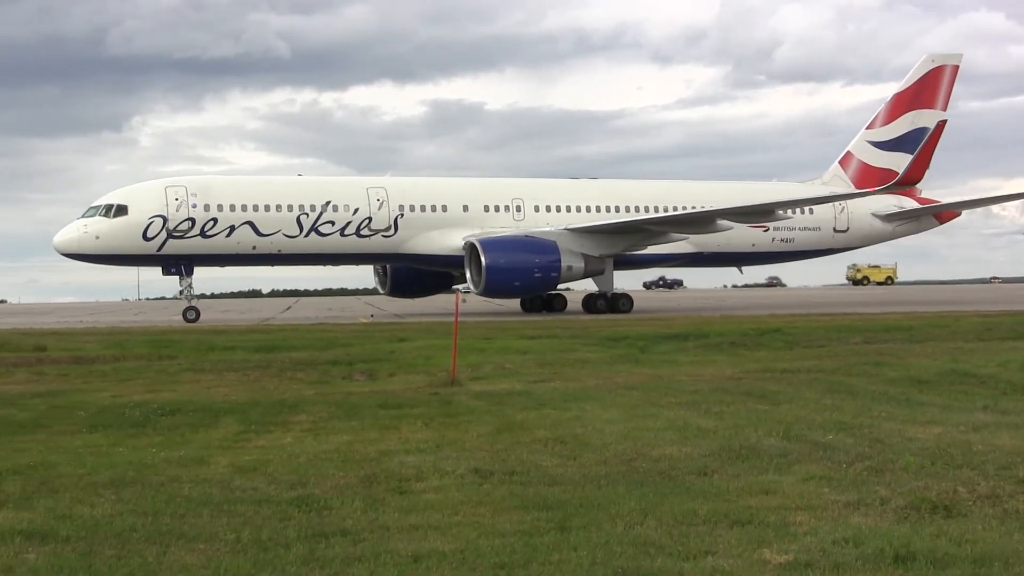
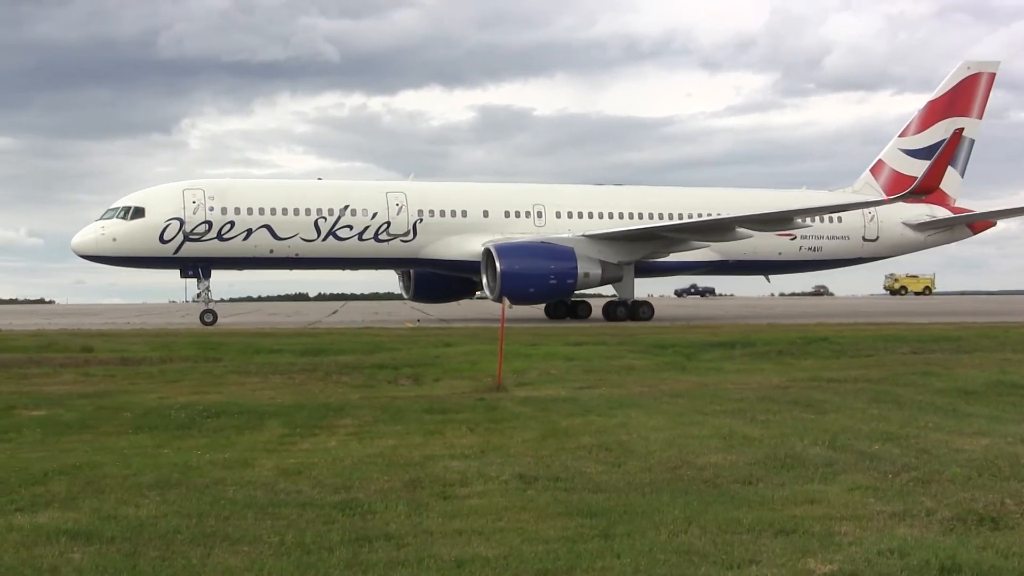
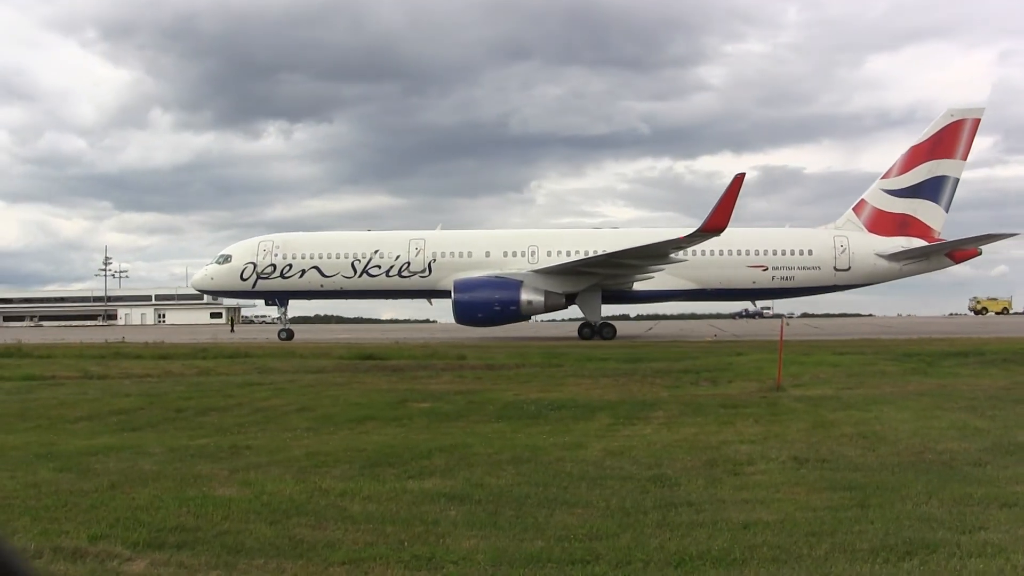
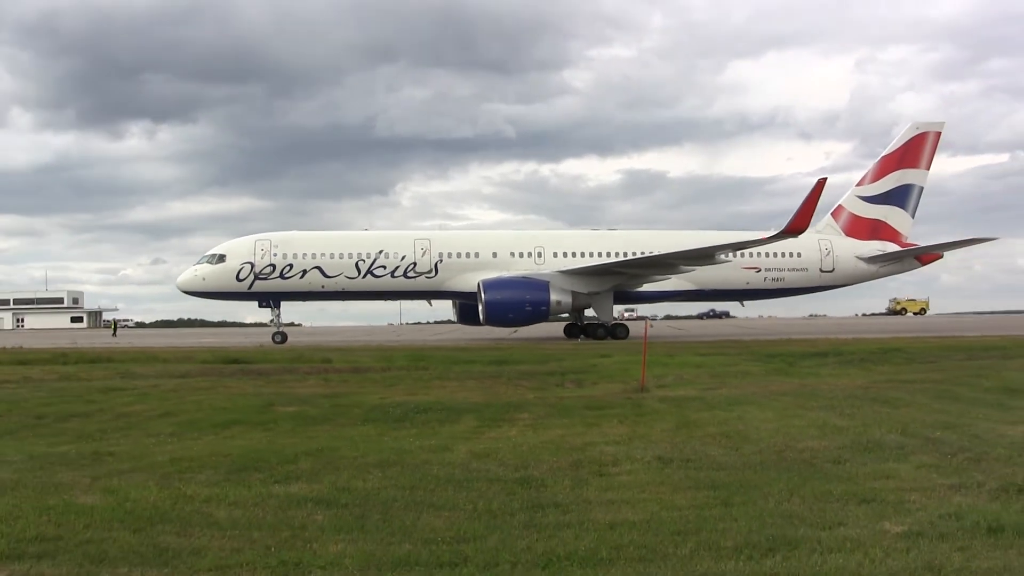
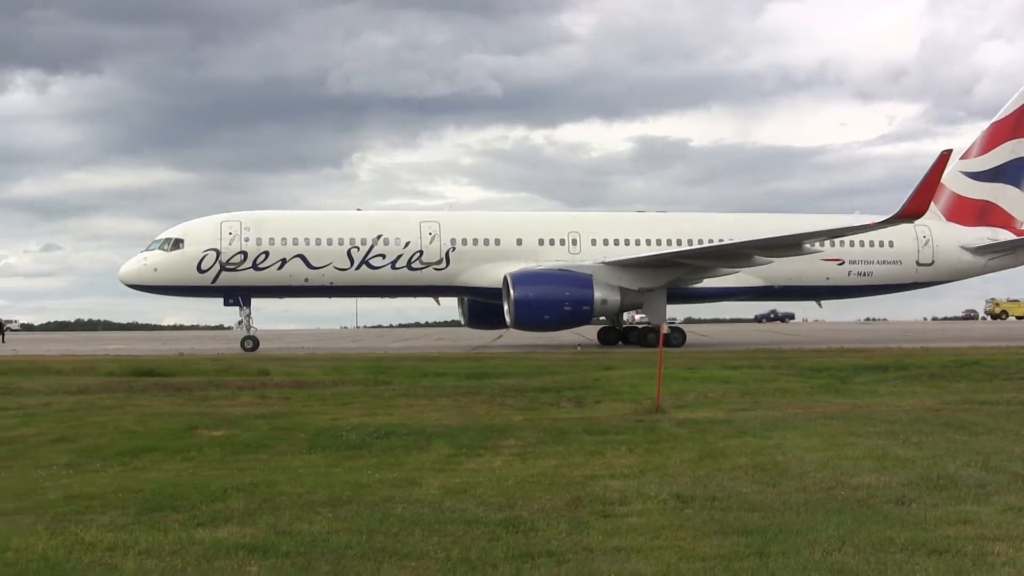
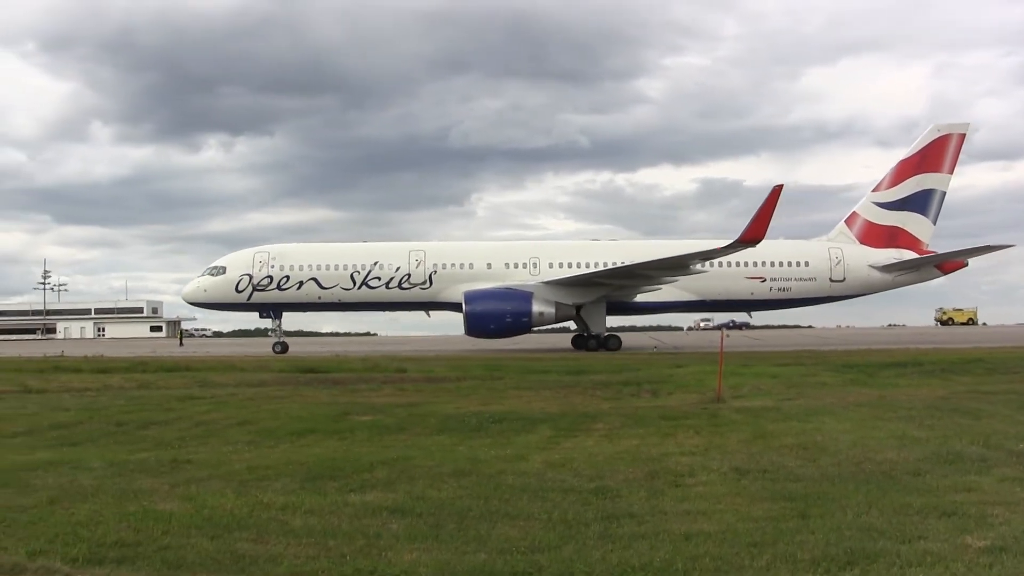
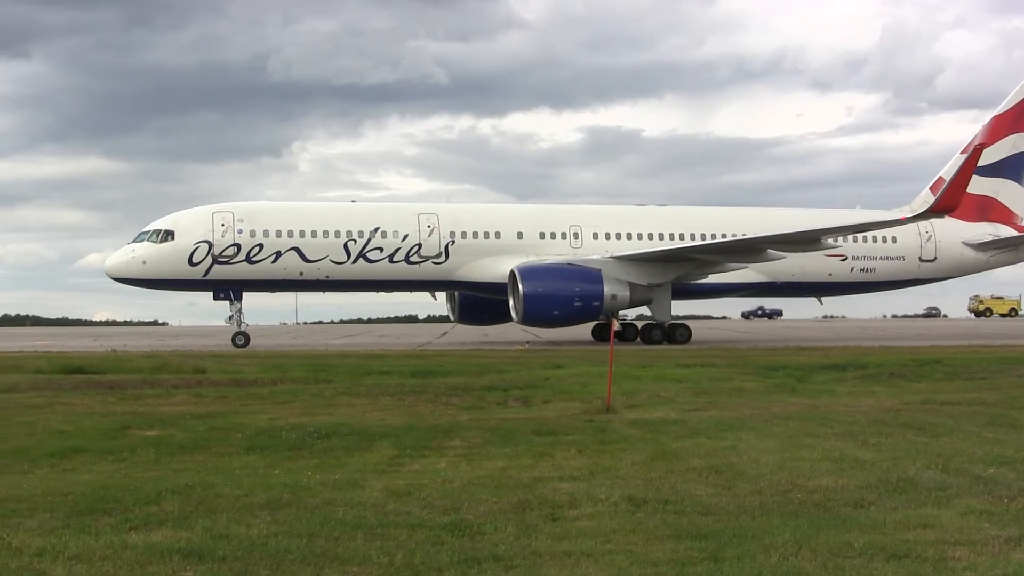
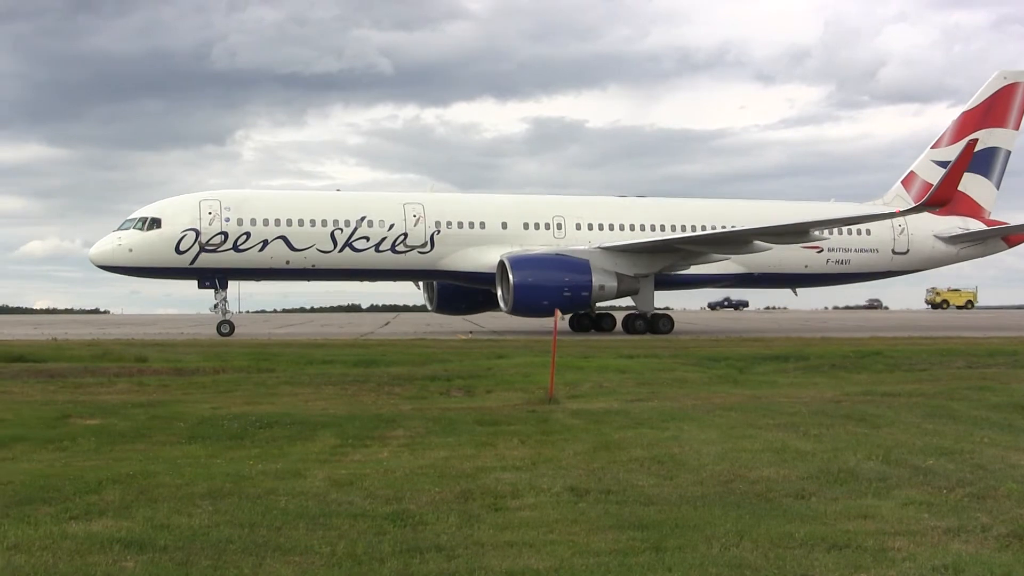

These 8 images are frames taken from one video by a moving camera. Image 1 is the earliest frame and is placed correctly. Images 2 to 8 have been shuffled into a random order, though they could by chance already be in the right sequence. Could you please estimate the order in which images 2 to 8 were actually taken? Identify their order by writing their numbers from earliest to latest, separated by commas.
2, 8, 7, 5, 4, 6, 3
